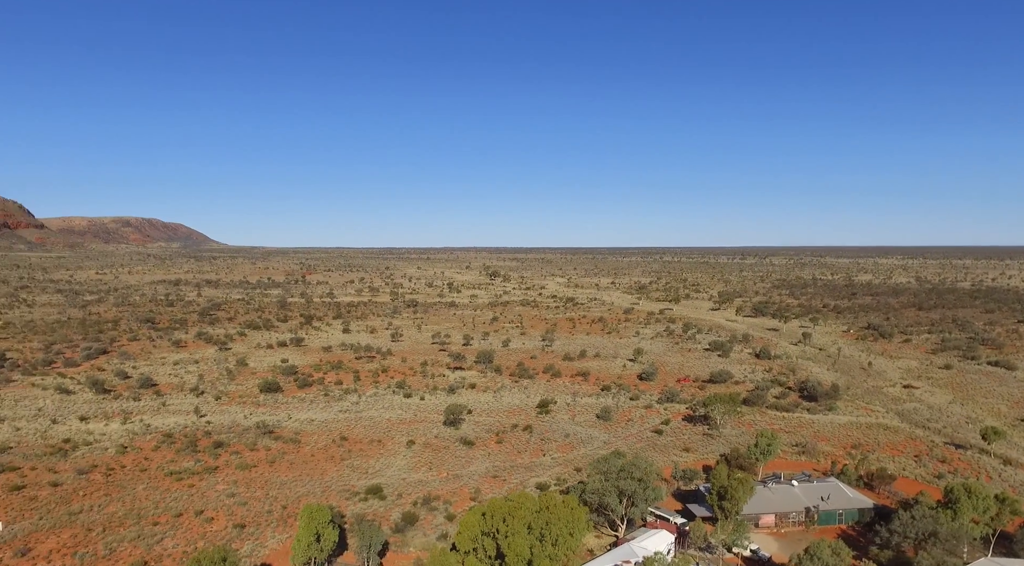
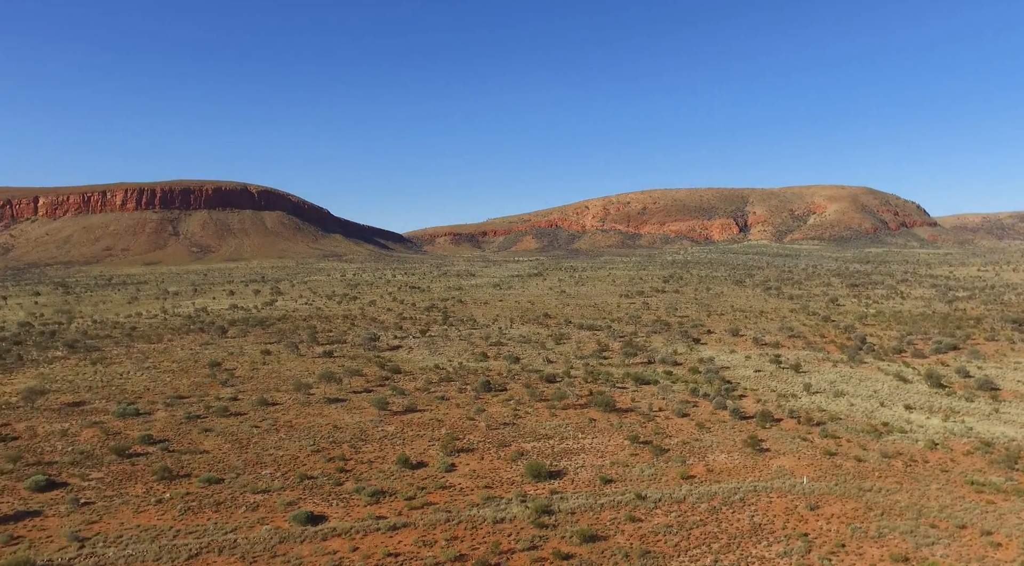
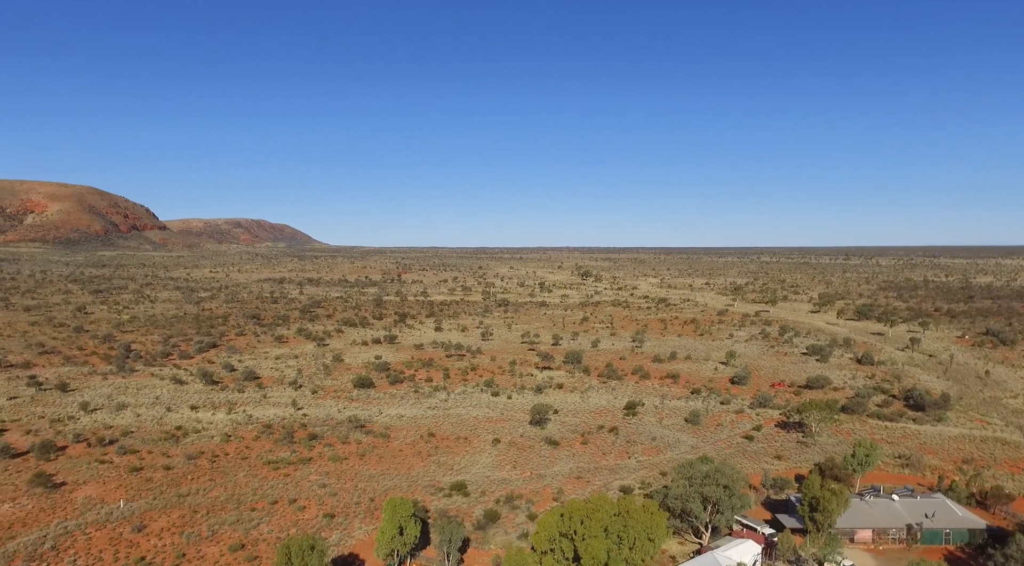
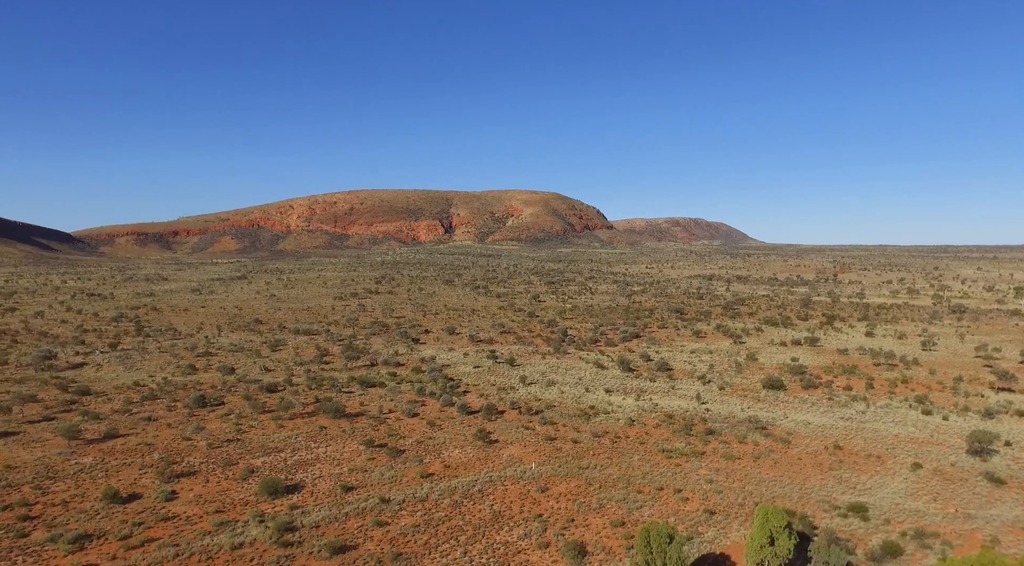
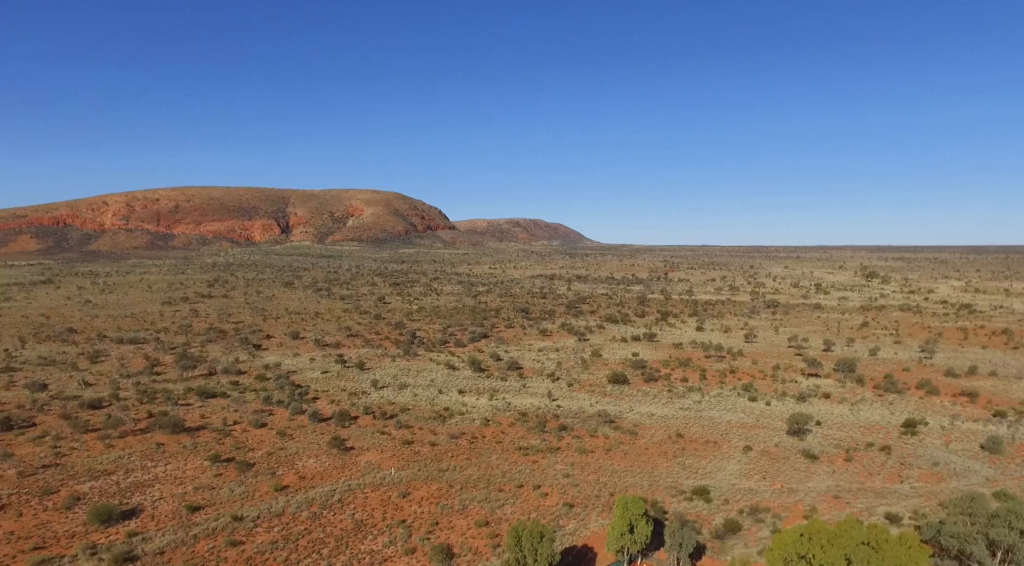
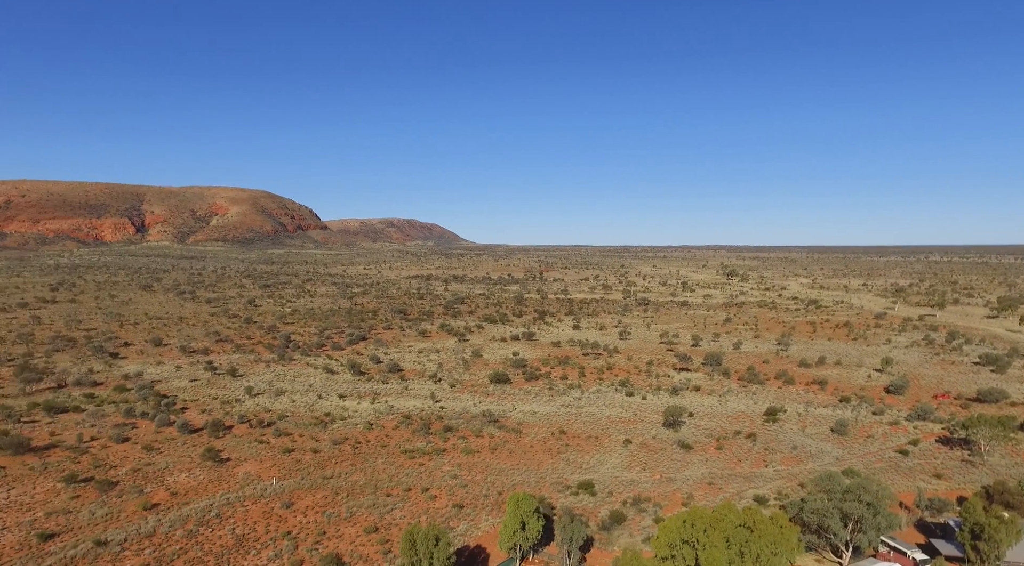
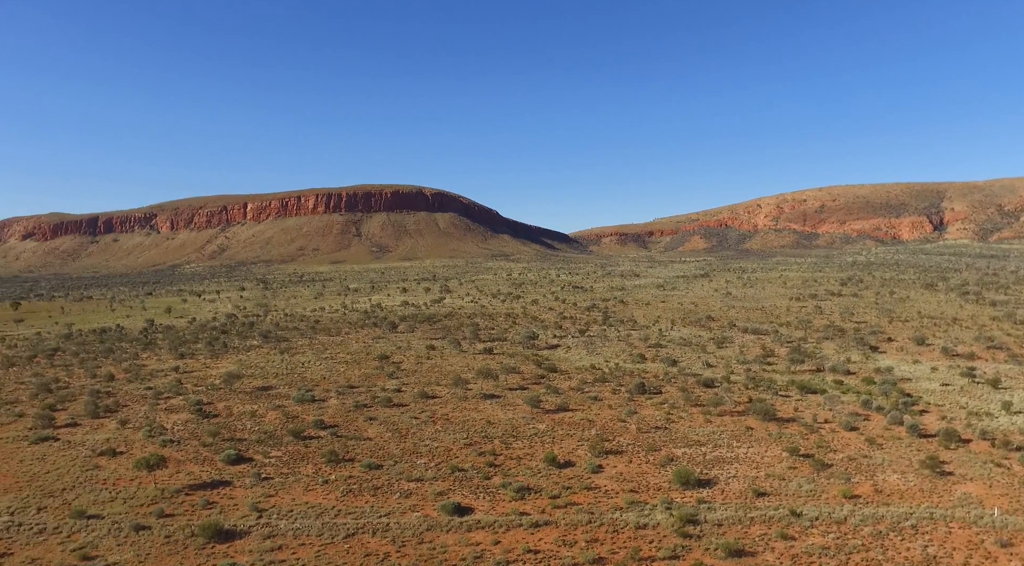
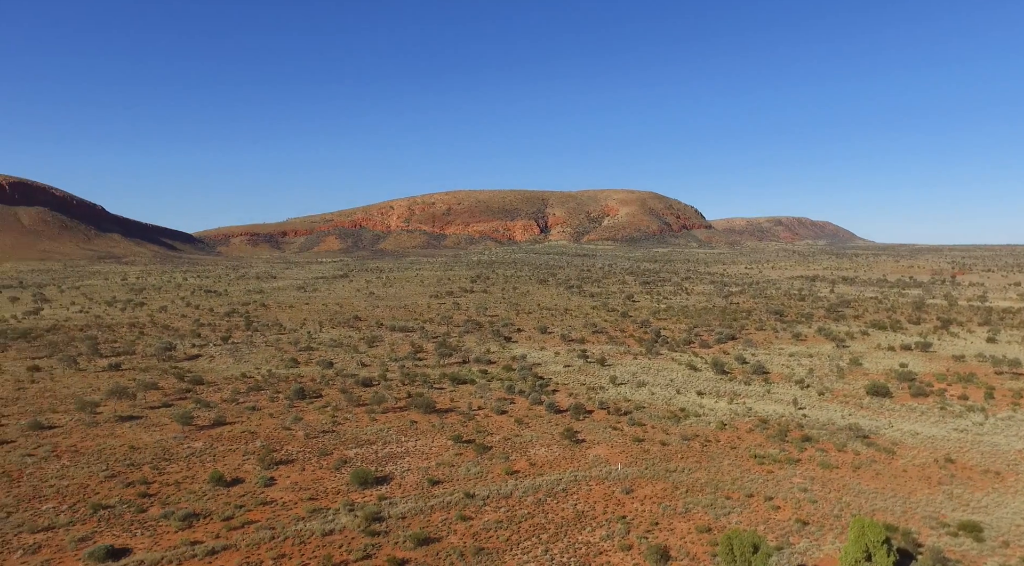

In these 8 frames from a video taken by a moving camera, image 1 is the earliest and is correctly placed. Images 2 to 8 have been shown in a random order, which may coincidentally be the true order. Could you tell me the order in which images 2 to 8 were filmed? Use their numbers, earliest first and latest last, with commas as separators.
3, 6, 5, 4, 8, 2, 7
